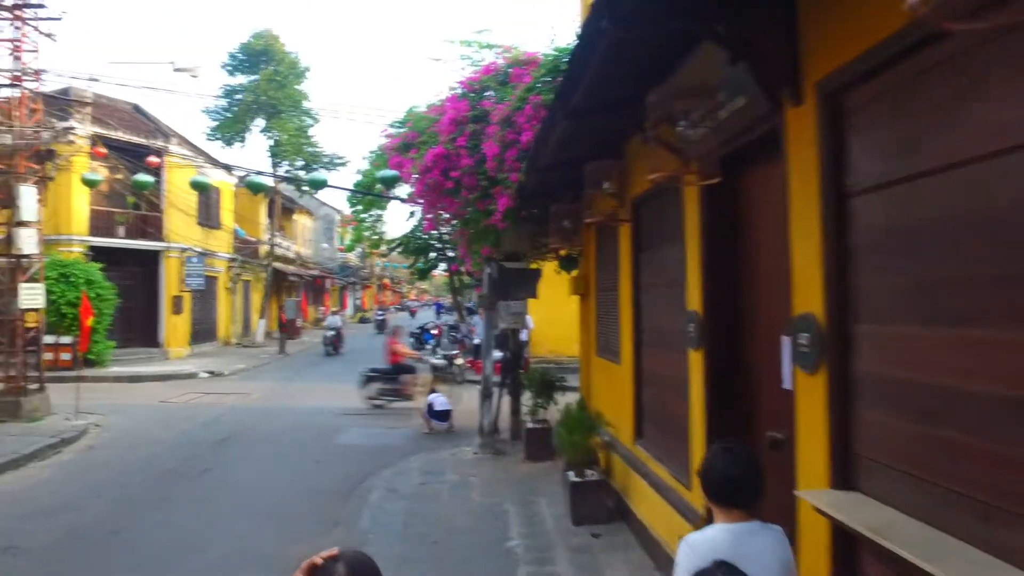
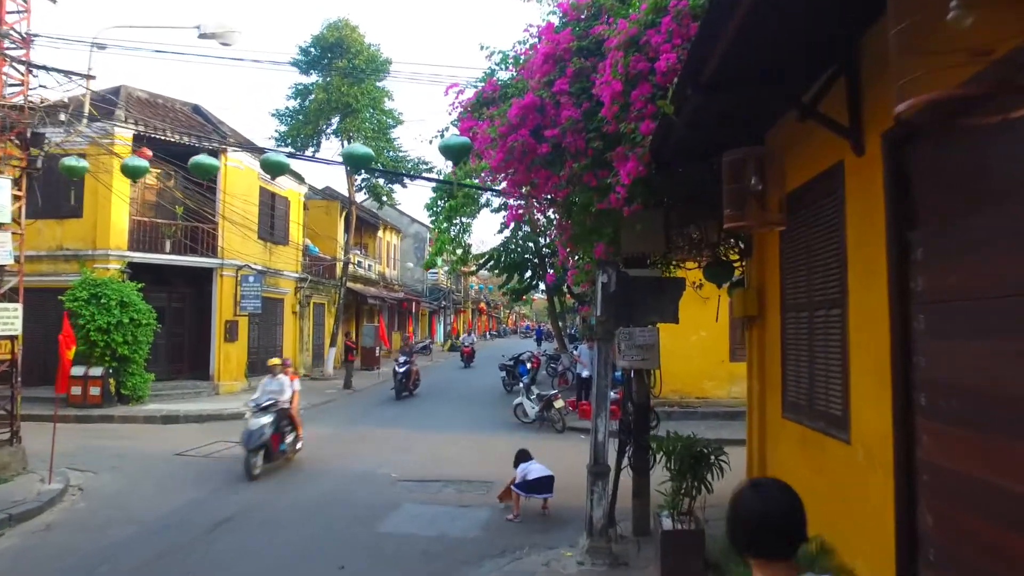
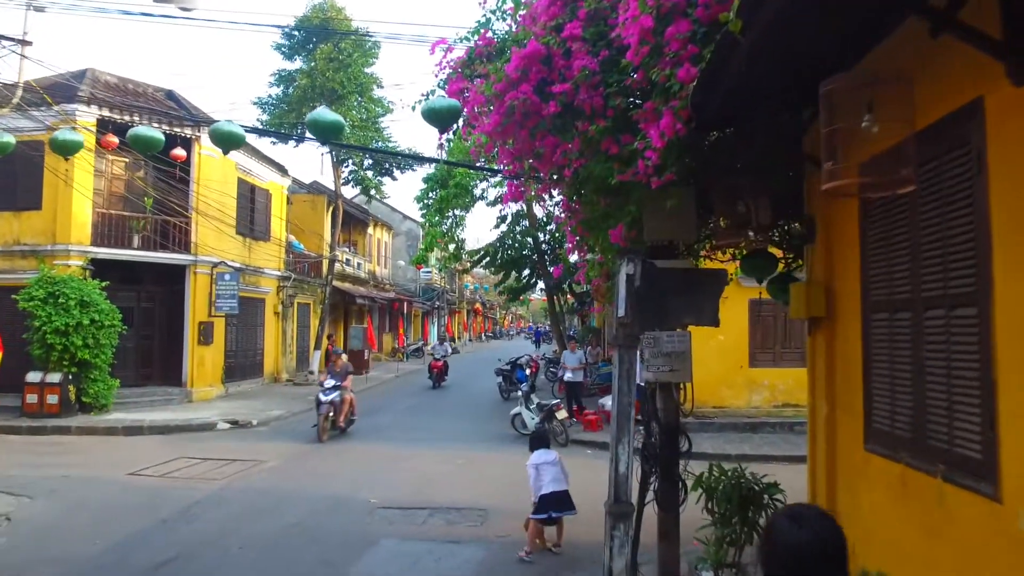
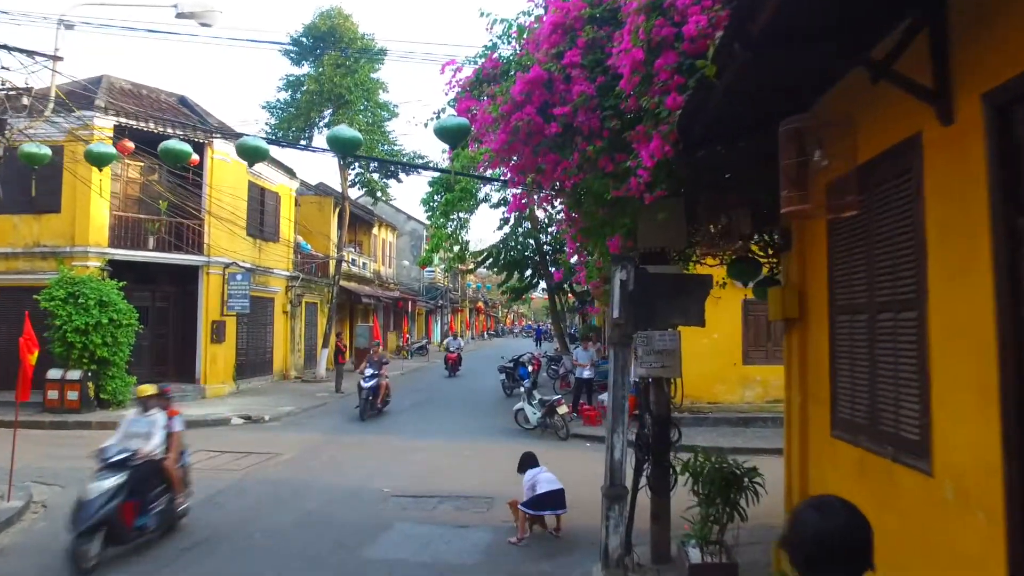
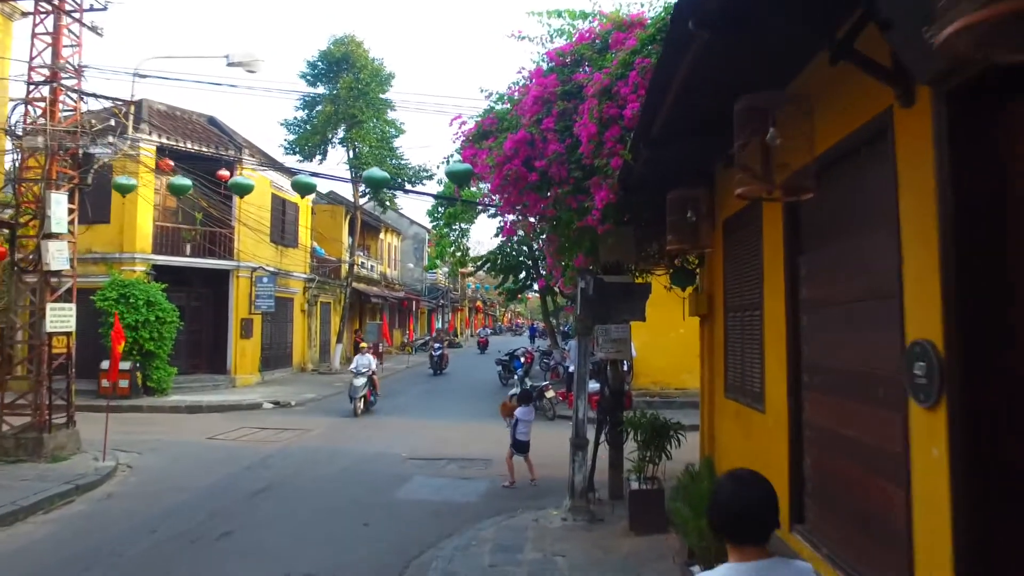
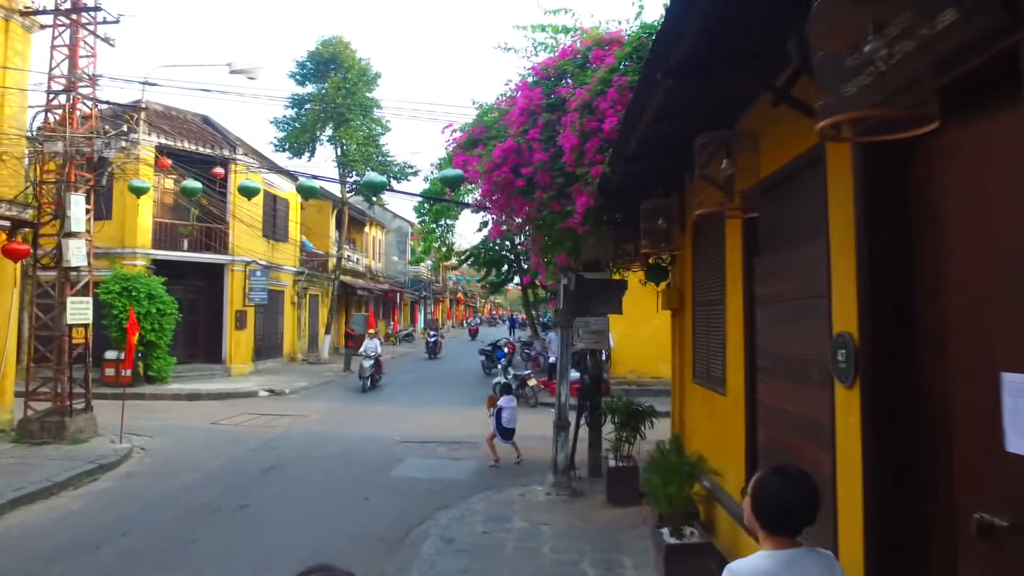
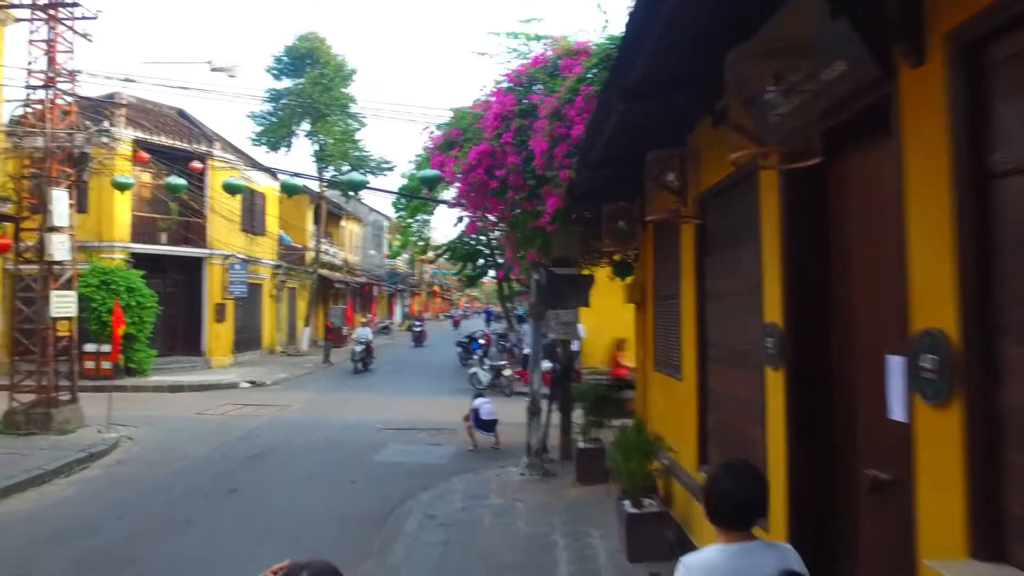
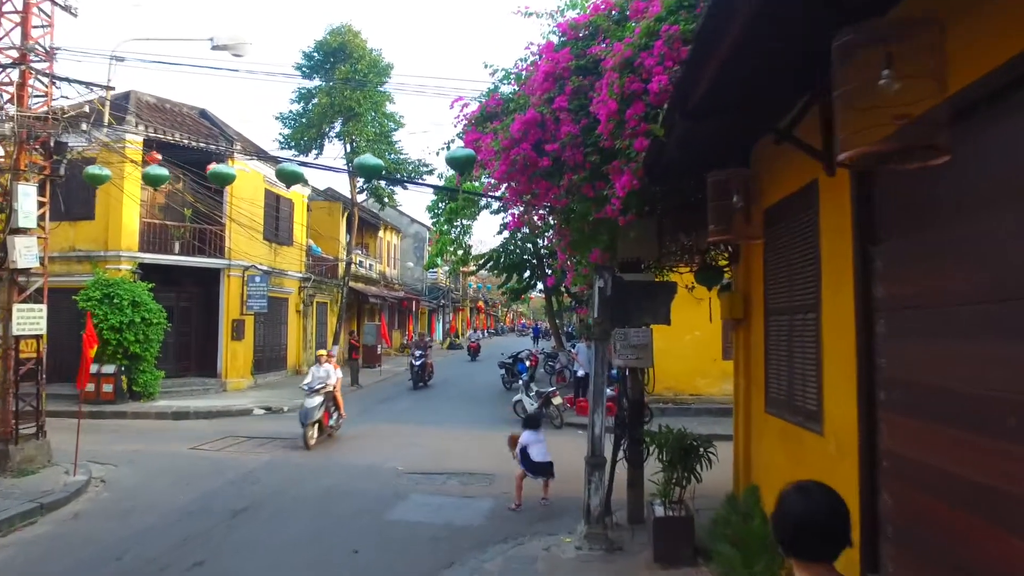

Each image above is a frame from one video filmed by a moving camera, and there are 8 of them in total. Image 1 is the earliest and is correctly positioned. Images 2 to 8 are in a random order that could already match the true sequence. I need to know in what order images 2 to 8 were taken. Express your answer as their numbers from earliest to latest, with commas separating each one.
7, 6, 5, 8, 2, 4, 3
